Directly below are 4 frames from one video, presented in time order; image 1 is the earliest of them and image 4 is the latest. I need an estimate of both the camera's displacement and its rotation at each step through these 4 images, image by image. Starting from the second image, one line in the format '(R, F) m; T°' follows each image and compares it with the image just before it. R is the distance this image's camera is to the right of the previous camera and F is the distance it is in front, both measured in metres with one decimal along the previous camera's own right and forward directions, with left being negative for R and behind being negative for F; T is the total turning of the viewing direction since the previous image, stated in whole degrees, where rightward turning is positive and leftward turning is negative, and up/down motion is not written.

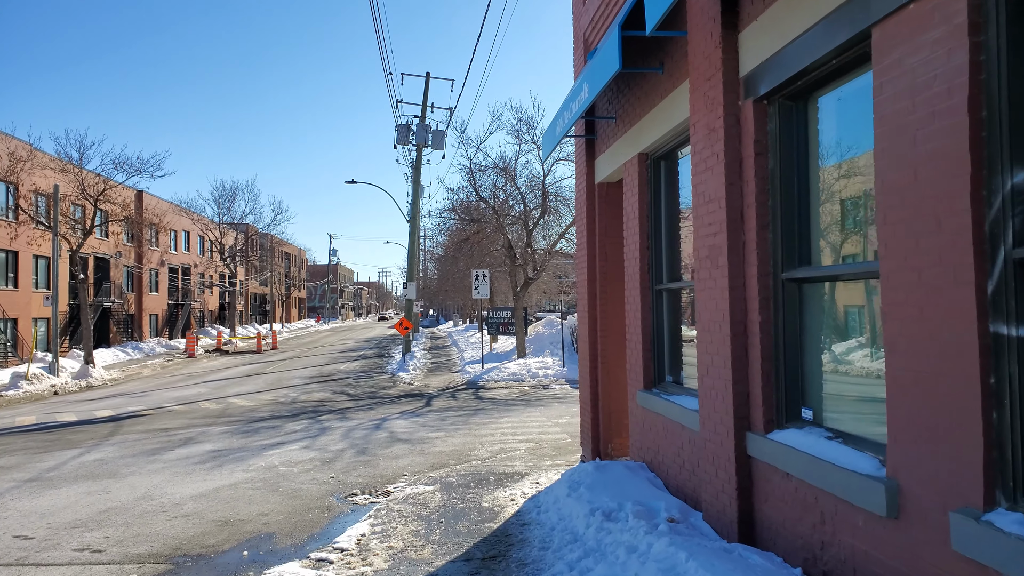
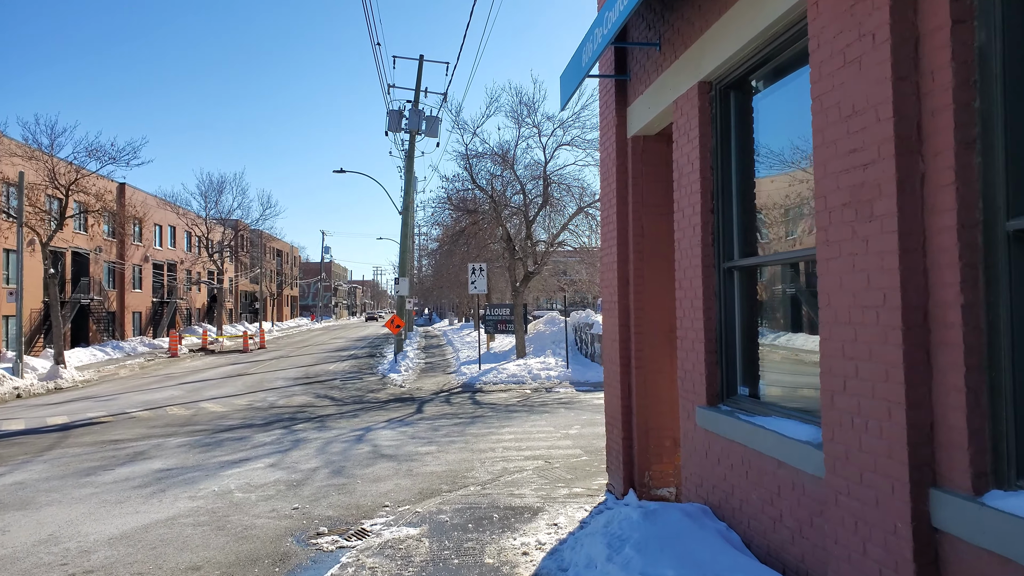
(-0.1, +1.6) m; 0°
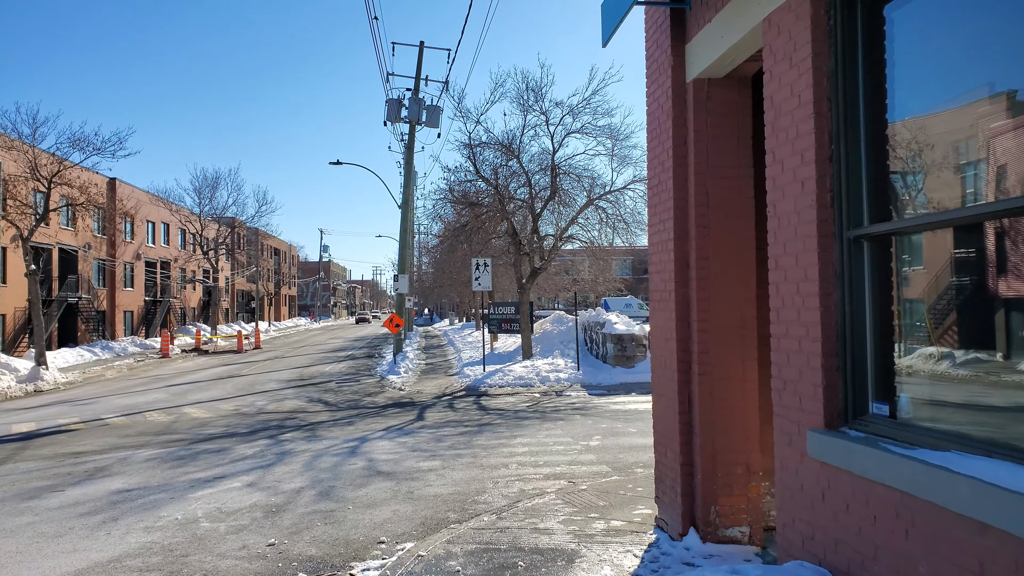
(-0.2, +1.2) m; 0°
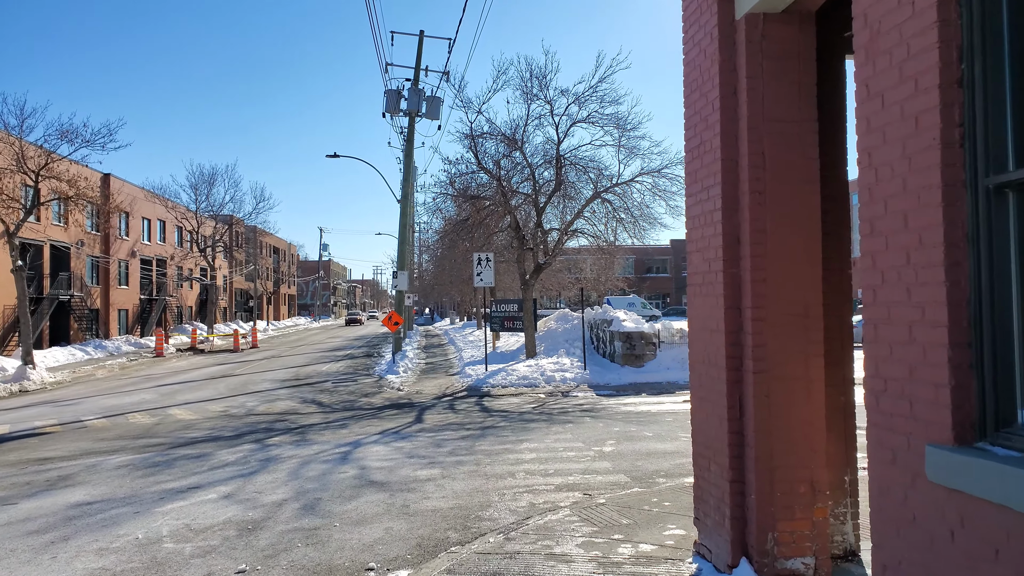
(-0.1, +0.8) m; 0°
